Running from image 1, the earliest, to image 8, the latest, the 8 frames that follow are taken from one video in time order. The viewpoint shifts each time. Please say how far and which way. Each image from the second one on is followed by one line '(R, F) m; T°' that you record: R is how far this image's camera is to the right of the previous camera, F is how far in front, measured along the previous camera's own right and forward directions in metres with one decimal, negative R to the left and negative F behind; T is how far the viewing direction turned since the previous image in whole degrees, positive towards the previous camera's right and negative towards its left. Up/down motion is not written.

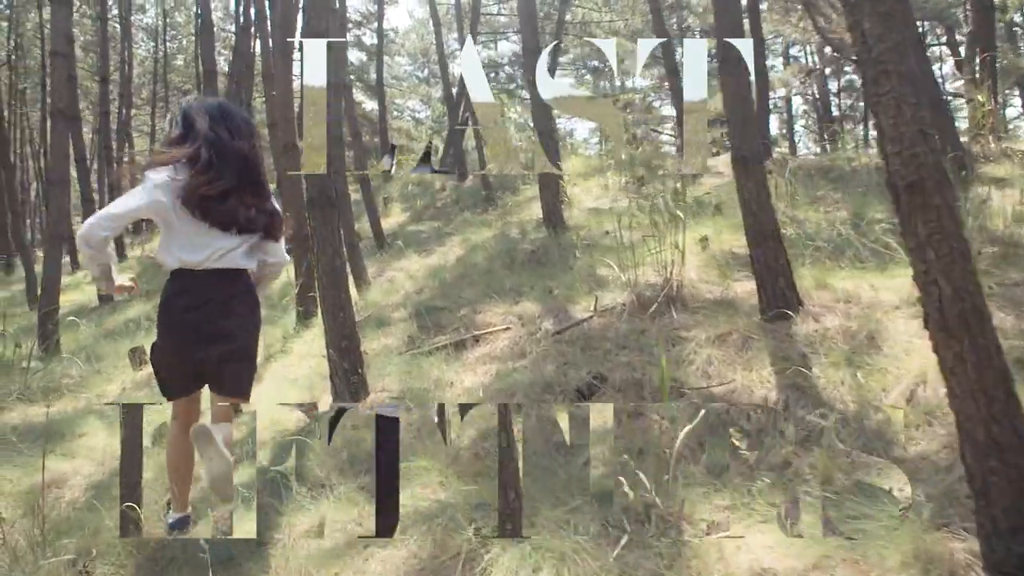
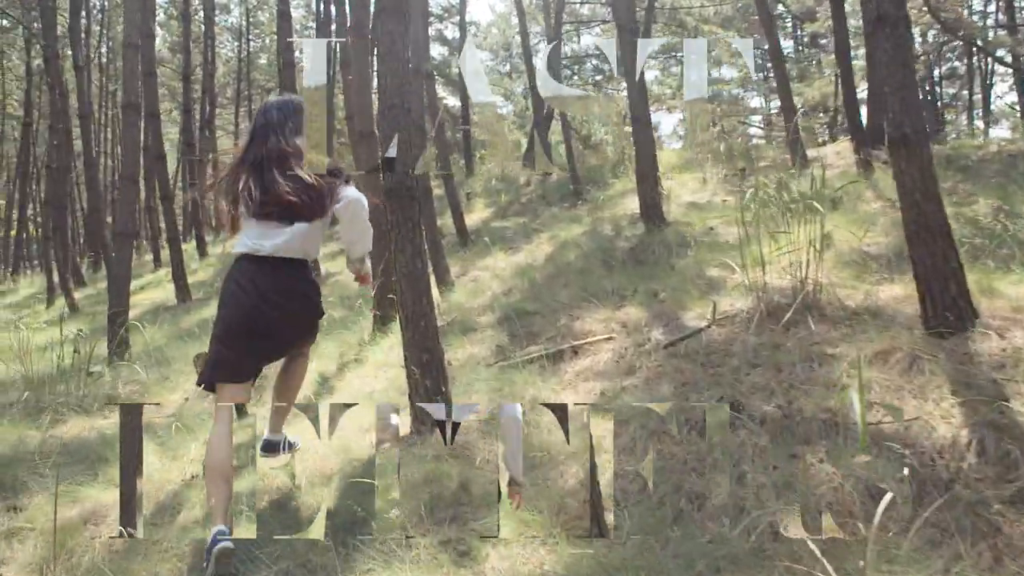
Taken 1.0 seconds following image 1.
(-0.1, +0.7) m; -5°
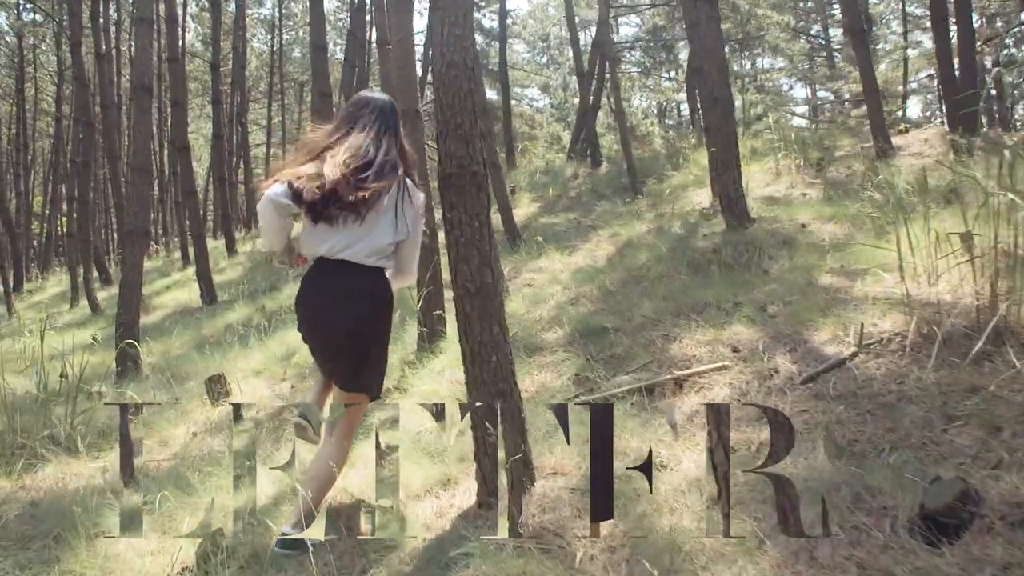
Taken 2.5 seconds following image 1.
(-0.2, +1.0) m; -2°
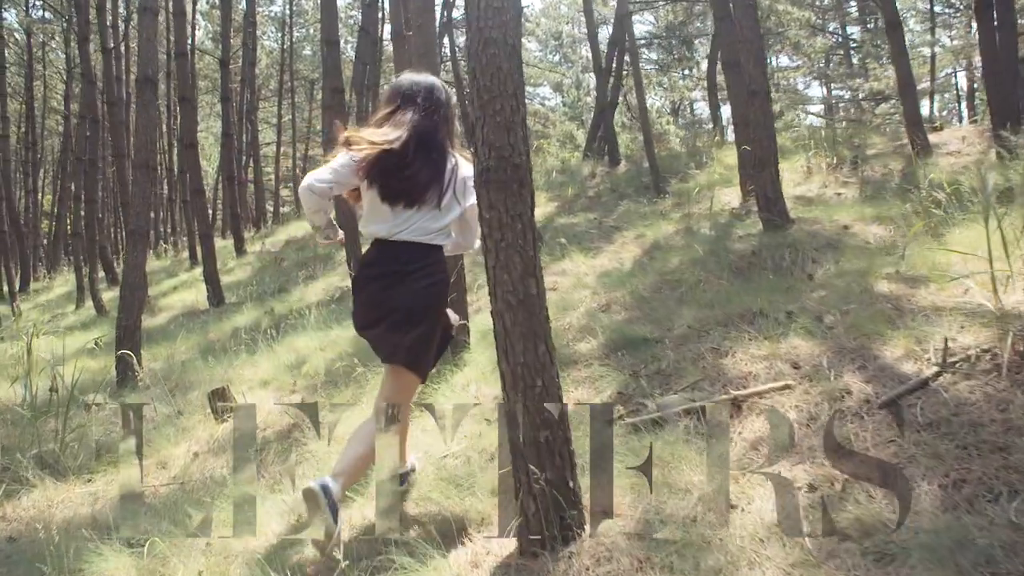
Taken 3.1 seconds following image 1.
(-0.1, +0.4) m; -1°
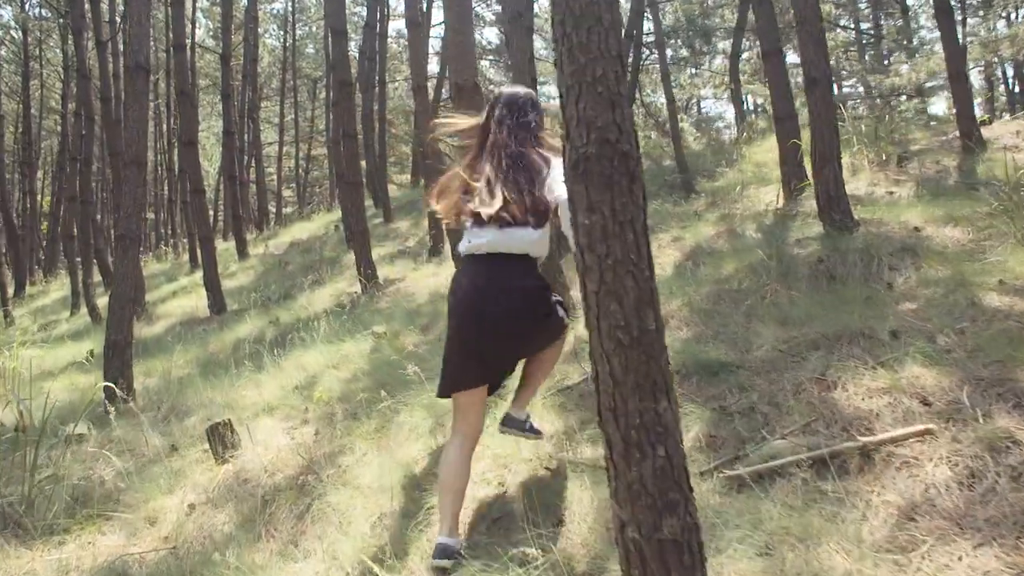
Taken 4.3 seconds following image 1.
(-0.2, +0.7) m; 0°
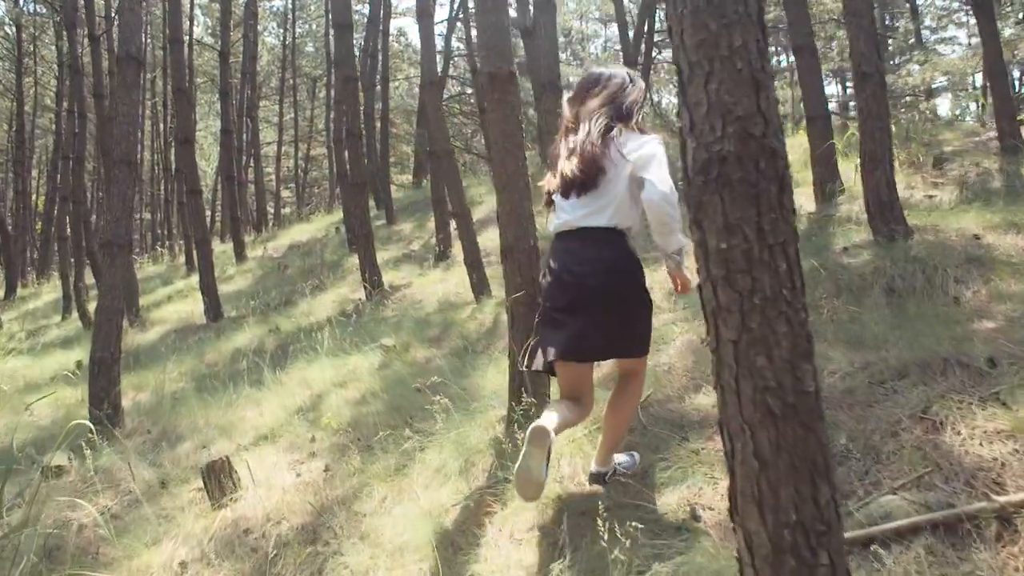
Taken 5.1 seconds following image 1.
(-0.2, +0.5) m; 0°
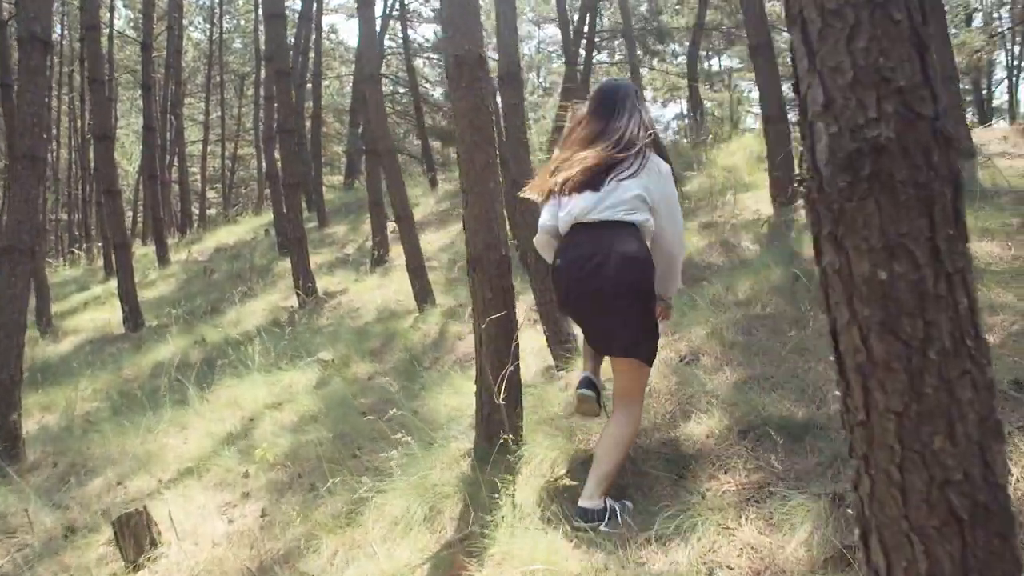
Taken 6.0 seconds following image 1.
(-0.1, +0.5) m; +4°
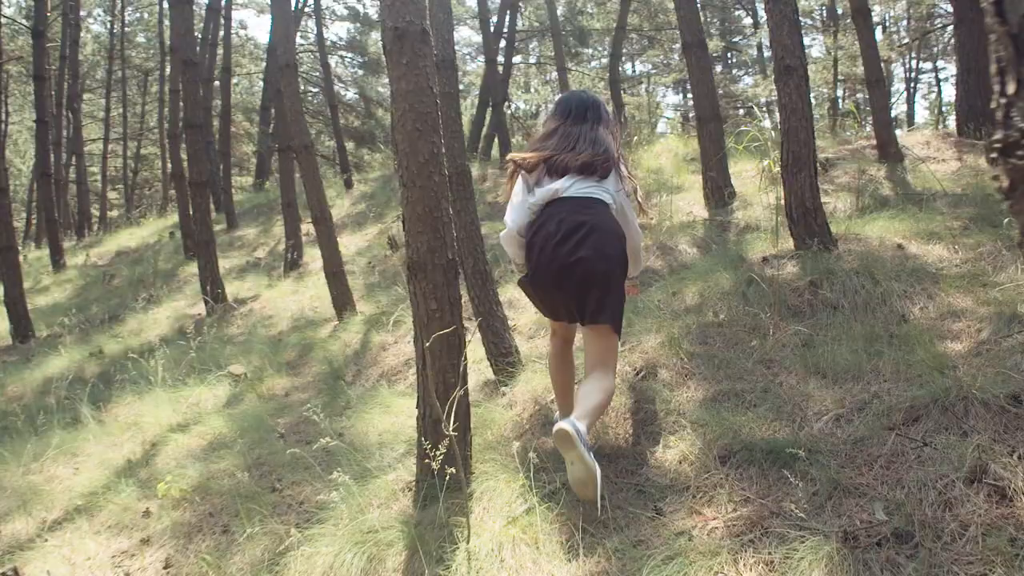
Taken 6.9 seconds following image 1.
(-0.1, +0.4) m; +5°
